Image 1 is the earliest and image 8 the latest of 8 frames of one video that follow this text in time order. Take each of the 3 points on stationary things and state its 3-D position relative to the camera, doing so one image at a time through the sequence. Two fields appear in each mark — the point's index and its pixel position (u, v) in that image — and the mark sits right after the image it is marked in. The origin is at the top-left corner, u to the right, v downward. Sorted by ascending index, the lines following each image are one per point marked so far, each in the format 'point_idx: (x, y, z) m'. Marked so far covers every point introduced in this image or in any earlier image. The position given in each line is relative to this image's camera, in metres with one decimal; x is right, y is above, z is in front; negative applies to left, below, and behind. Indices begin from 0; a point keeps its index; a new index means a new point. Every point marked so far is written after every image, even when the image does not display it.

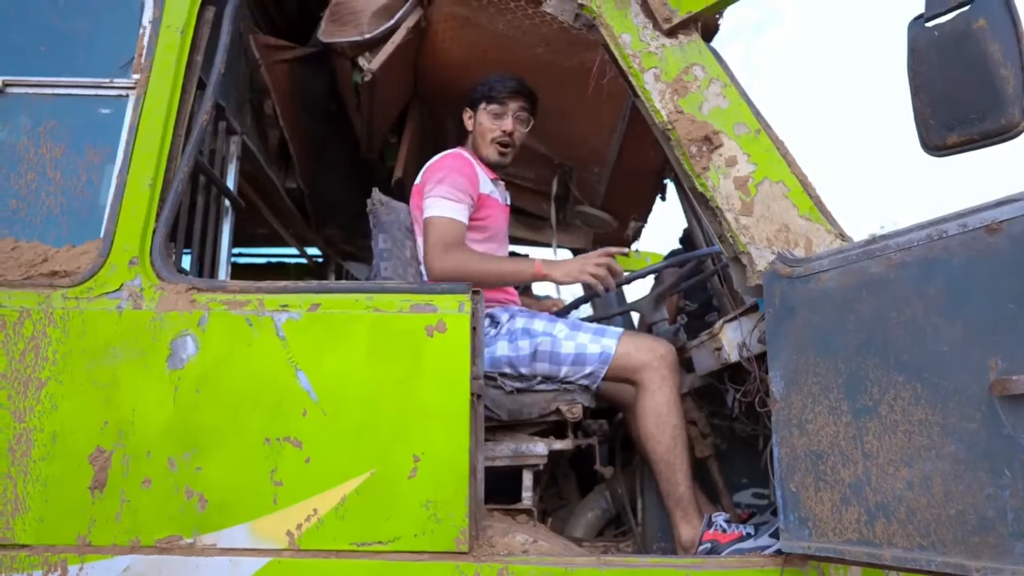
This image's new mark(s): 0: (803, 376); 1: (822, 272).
0: (+0.6, -0.2, +1.9) m
1: (+0.7, 0.0, +1.9) m
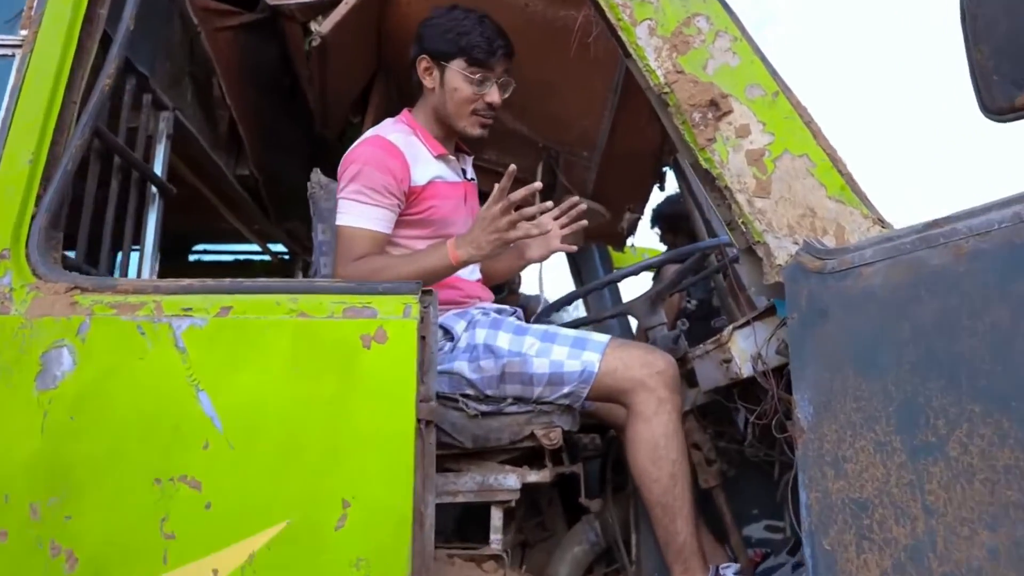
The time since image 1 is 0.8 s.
0: (+0.6, -0.2, +1.5) m
1: (+0.6, 0.0, +1.5) m
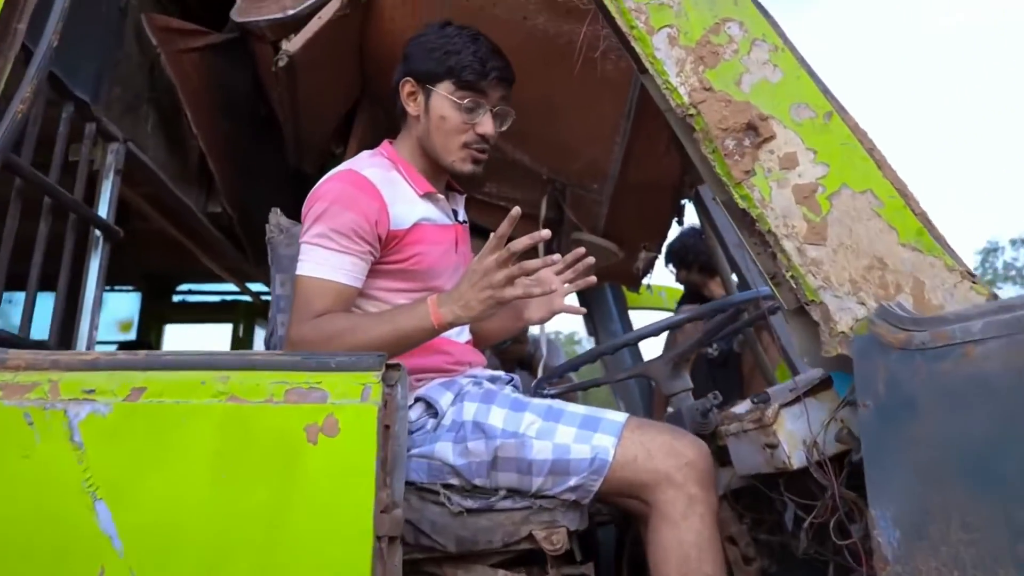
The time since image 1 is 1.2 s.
0: (+0.5, -0.3, +1.1) m
1: (+0.6, -0.1, +1.1) m
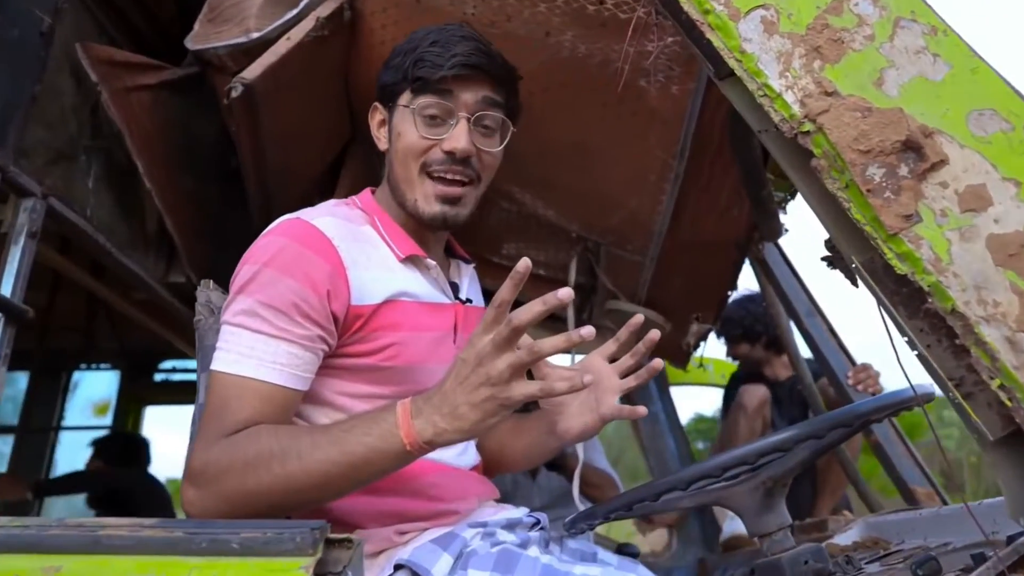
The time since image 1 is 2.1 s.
0: (+0.6, -0.4, +0.5) m
1: (+0.6, -0.2, +0.5) m
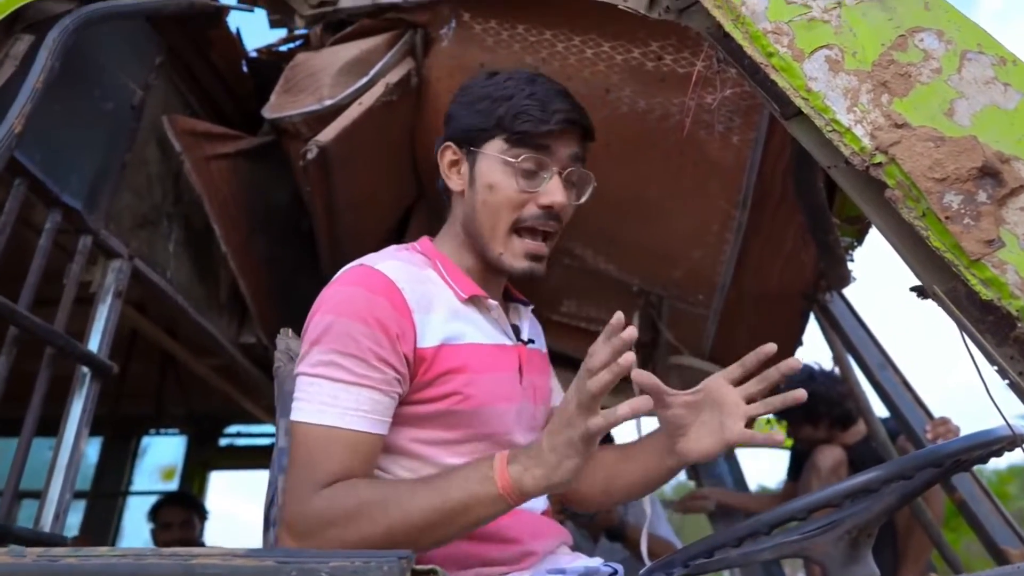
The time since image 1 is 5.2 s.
0: (+0.6, -0.4, +0.4) m
1: (+0.7, -0.1, +0.5) m
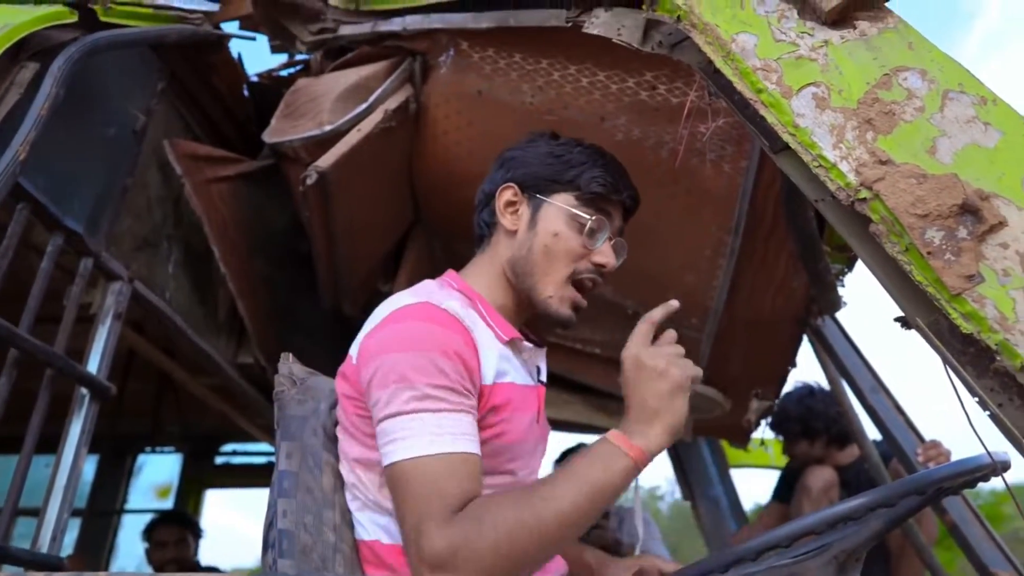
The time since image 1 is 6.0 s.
0: (+0.6, -0.4, +0.4) m
1: (+0.7, -0.2, +0.5) m
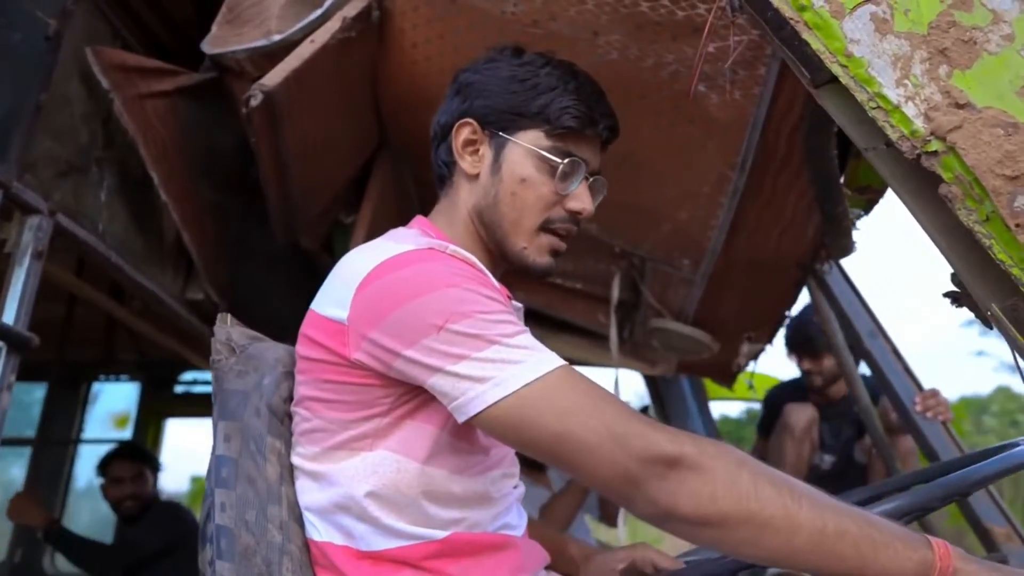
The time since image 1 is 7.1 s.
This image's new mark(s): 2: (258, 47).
0: (+0.6, -0.4, +0.3) m
1: (+0.6, -0.2, +0.3) m
2: (-0.5, +0.5, +1.8) m
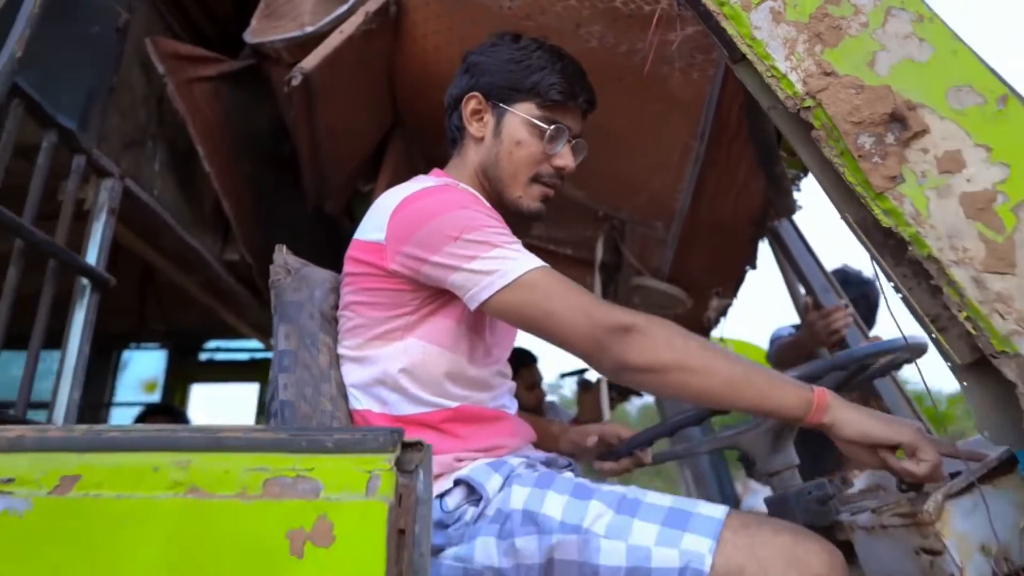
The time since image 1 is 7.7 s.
0: (+0.6, -0.3, +0.6) m
1: (+0.6, -0.1, +0.7) m
2: (-0.6, +0.6, +2.2) m
